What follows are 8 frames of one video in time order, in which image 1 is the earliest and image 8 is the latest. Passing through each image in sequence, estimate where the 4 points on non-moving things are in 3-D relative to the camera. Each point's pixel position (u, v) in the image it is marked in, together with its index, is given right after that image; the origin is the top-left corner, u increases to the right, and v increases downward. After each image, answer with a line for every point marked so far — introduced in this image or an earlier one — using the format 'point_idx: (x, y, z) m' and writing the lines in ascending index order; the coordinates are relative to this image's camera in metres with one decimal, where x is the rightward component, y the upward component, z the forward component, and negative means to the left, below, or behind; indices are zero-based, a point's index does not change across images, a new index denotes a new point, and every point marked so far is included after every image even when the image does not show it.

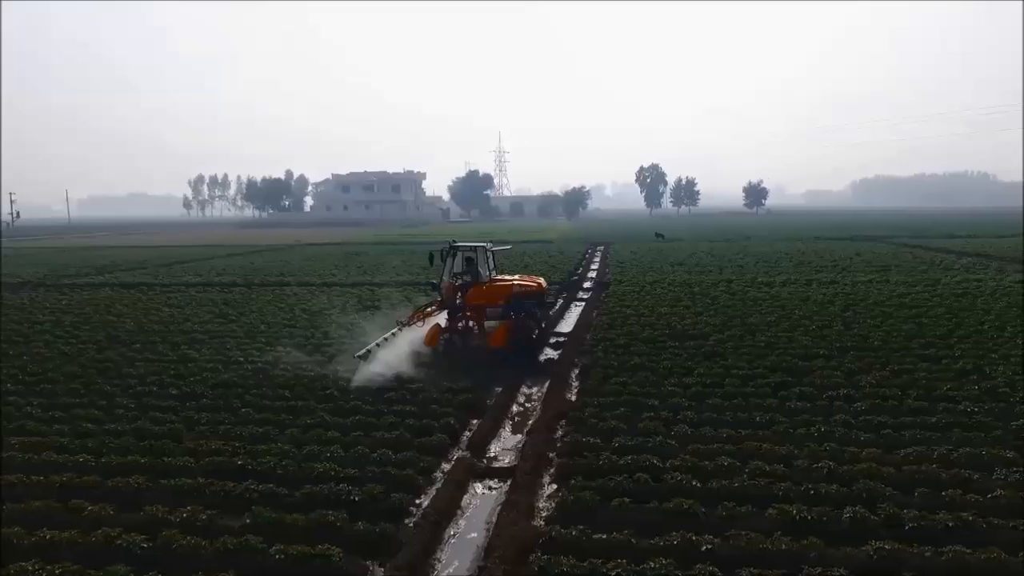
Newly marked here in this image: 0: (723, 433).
0: (+3.4, -2.3, +9.8) m
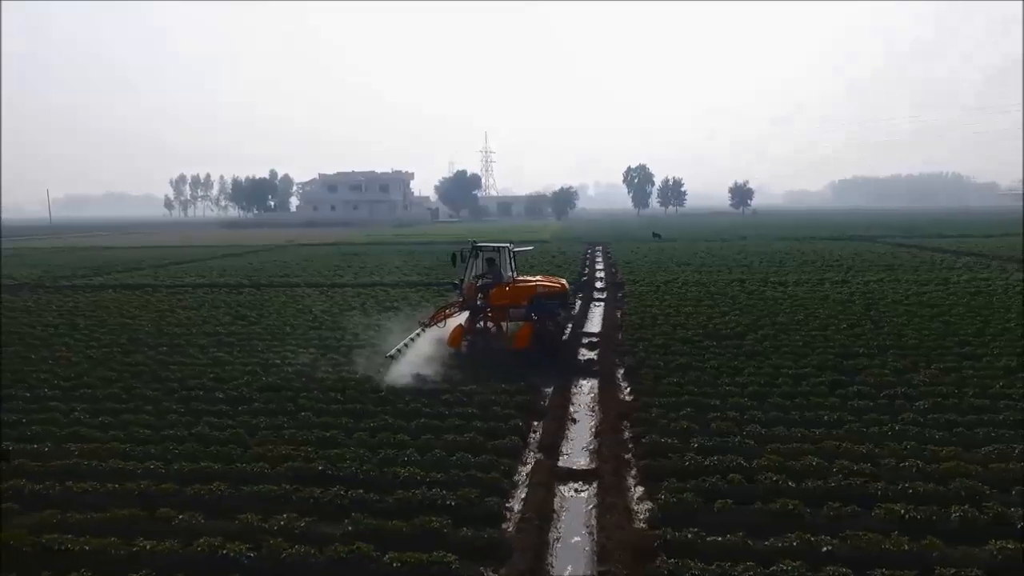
0: (+4.5, -2.3, +9.8) m
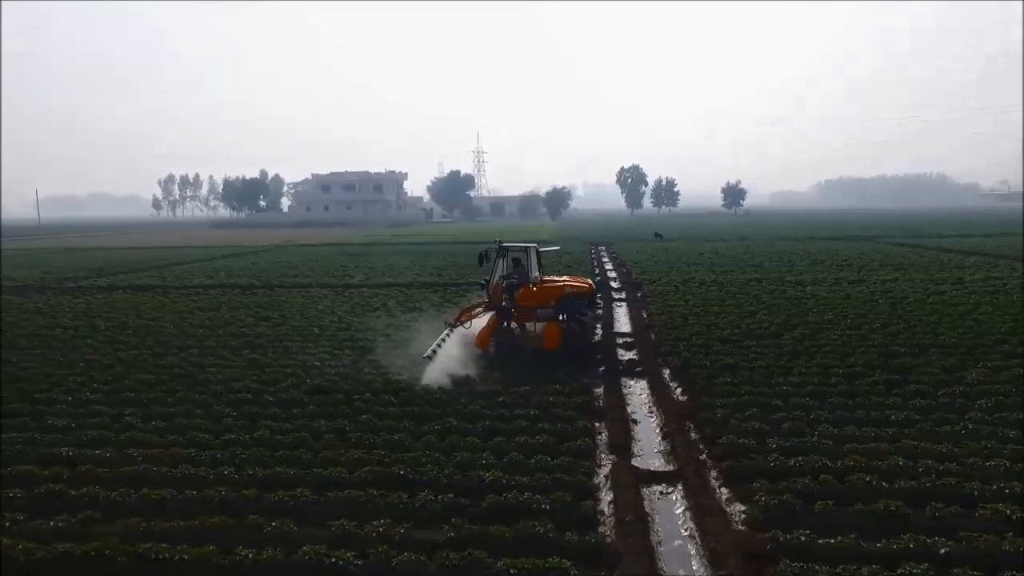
0: (+5.7, -2.3, +9.8) m
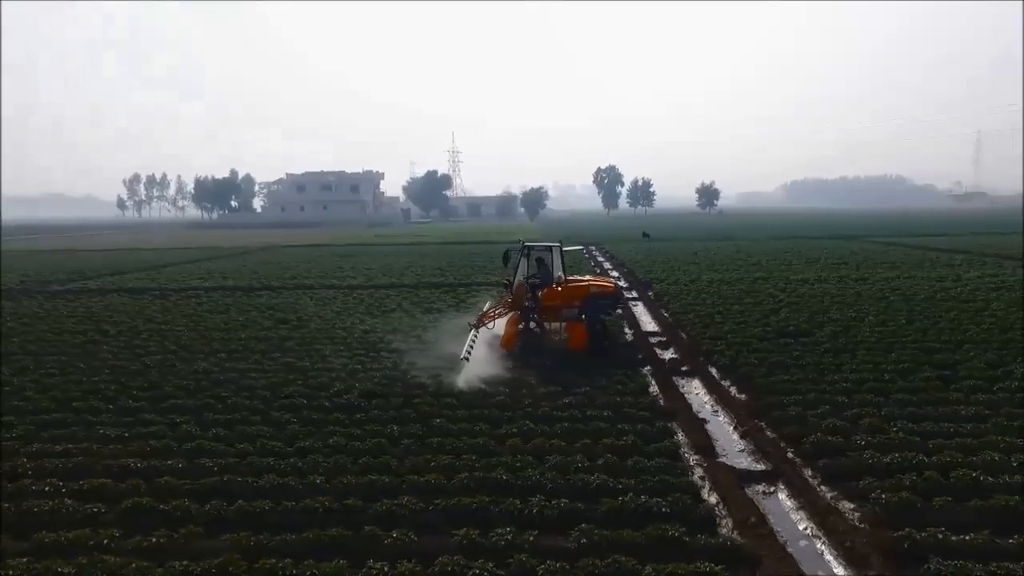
0: (+7.0, -2.2, +9.9) m
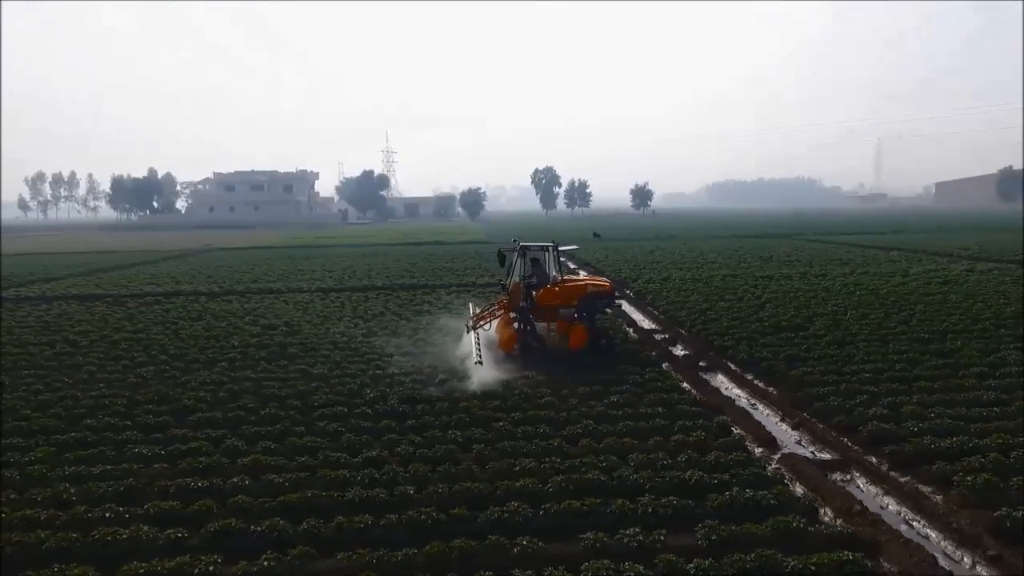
0: (+8.1, -2.1, +10.6) m
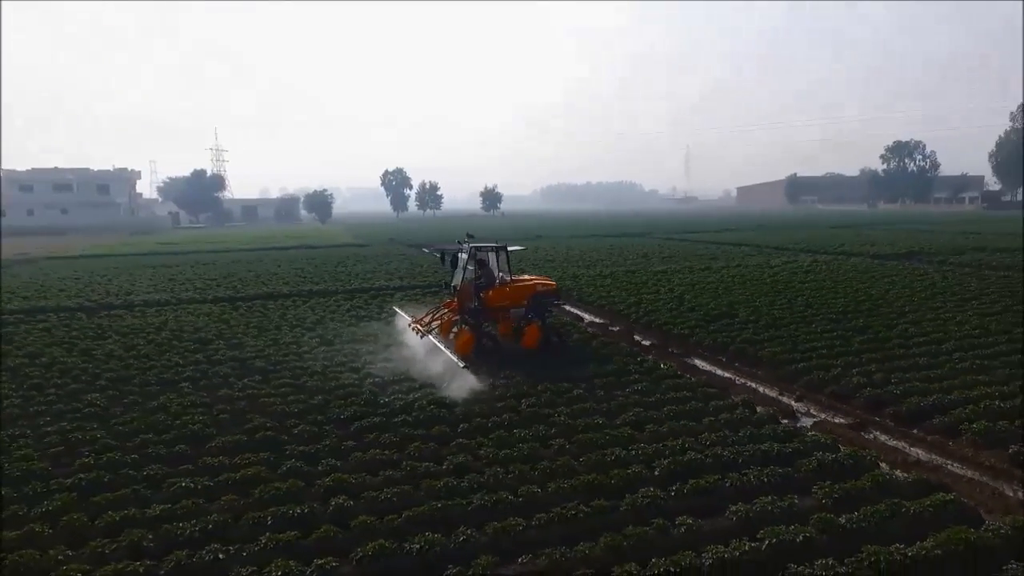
0: (+8.7, -1.8, +12.9) m
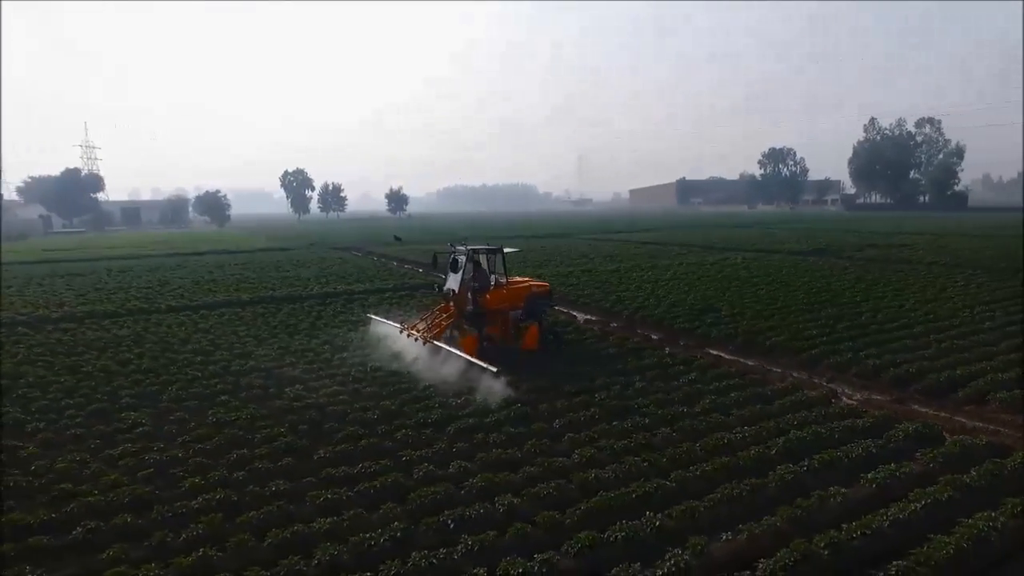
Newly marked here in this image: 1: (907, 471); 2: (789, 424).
0: (+9.8, -1.6, +14.6) m
1: (+5.3, -2.5, +8.4) m
2: (+4.6, -2.3, +10.4) m
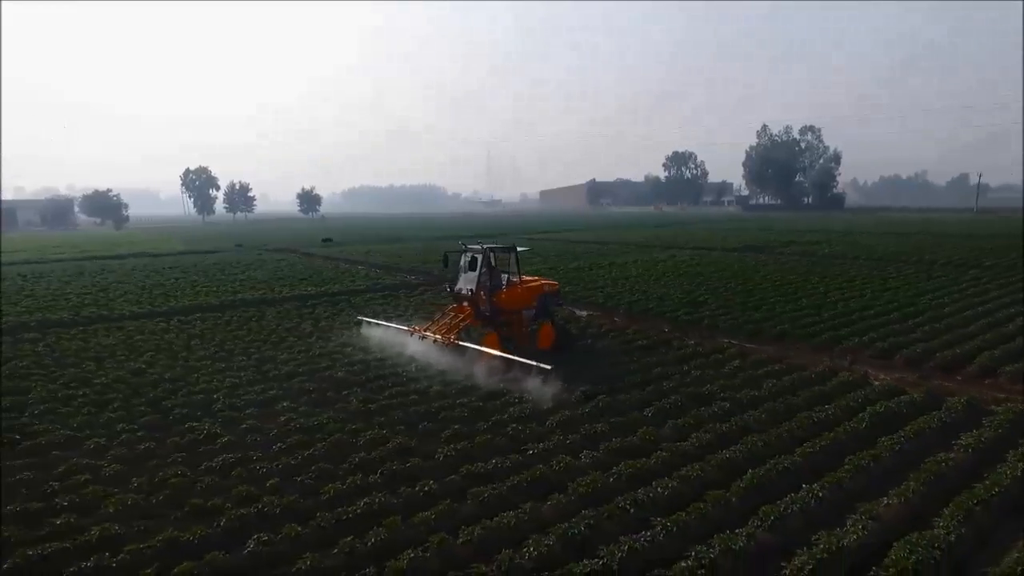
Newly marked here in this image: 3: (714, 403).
0: (+10.8, -1.3, +16.3) m
1: (+7.3, -2.3, +9.5) m
2: (+6.3, -2.1, +11.3) m
3: (+3.7, -2.1, +11.4) m
